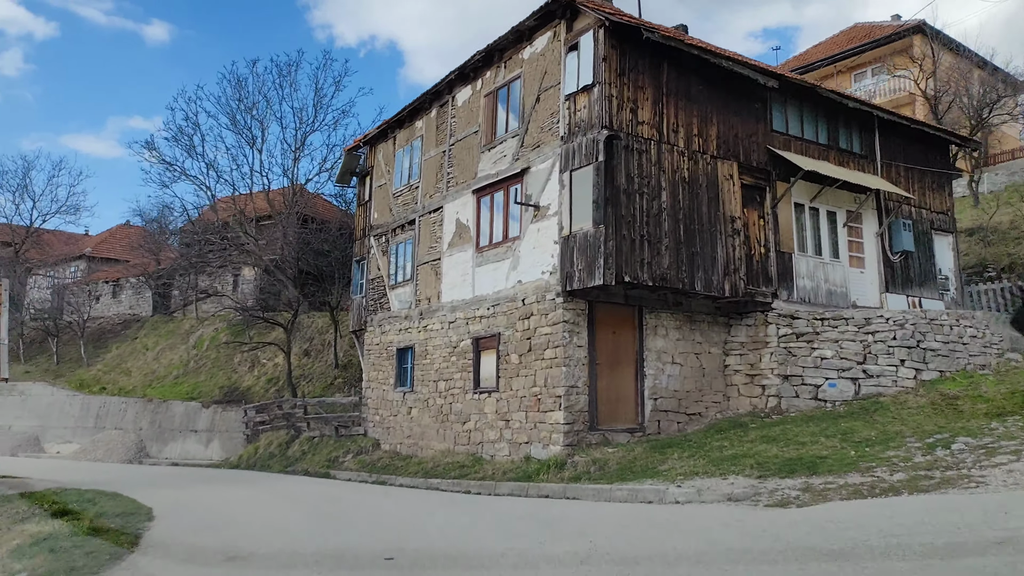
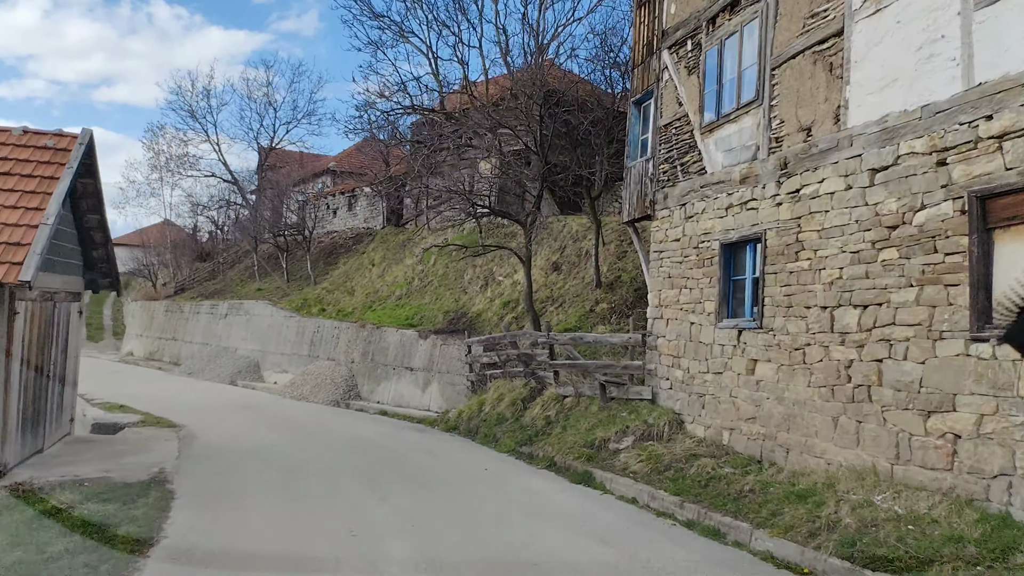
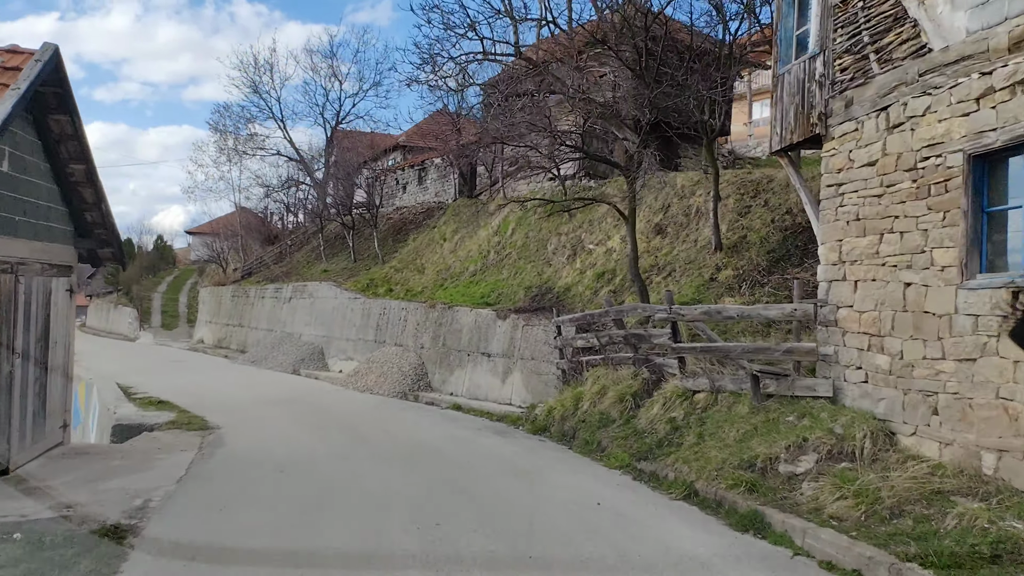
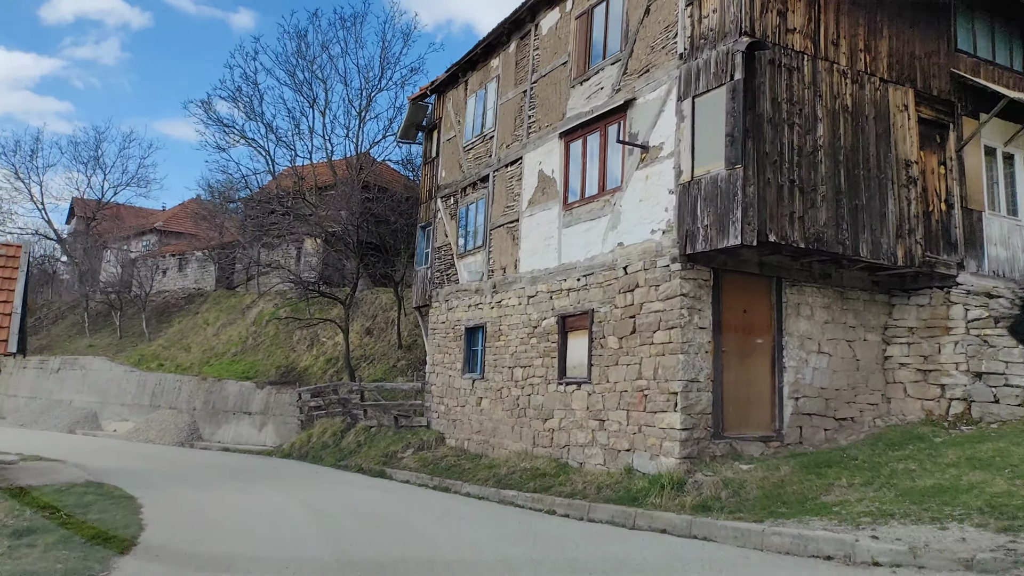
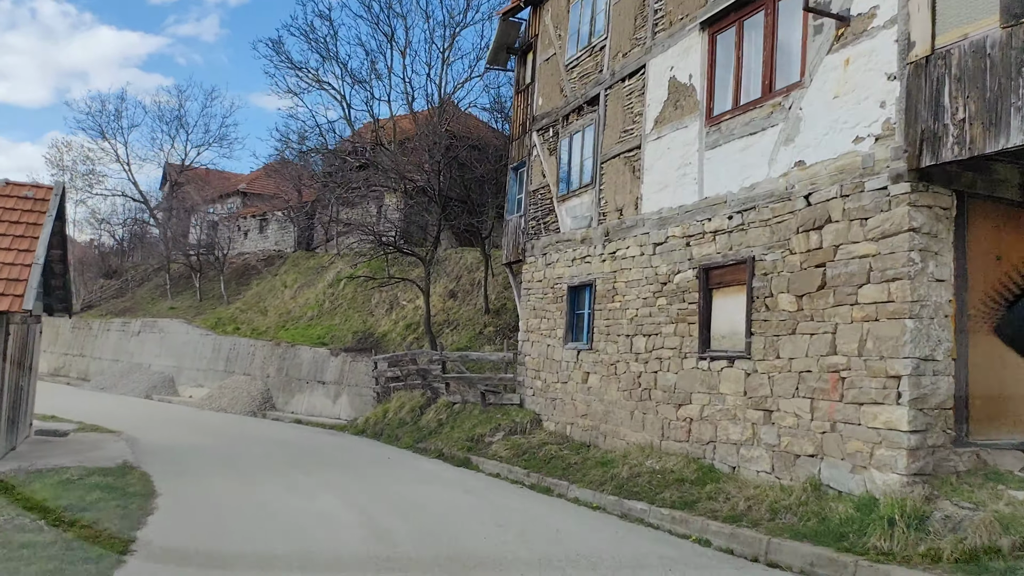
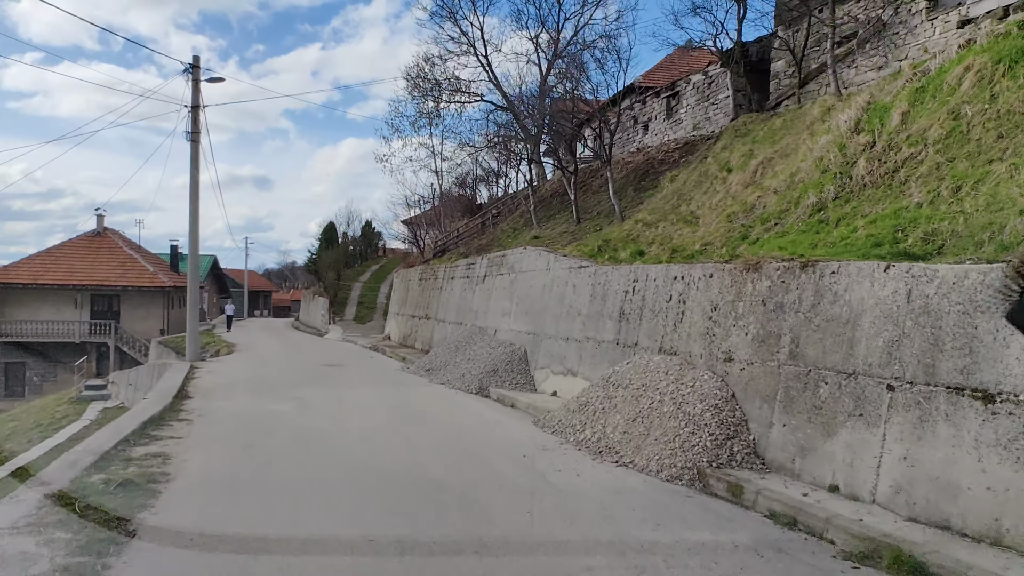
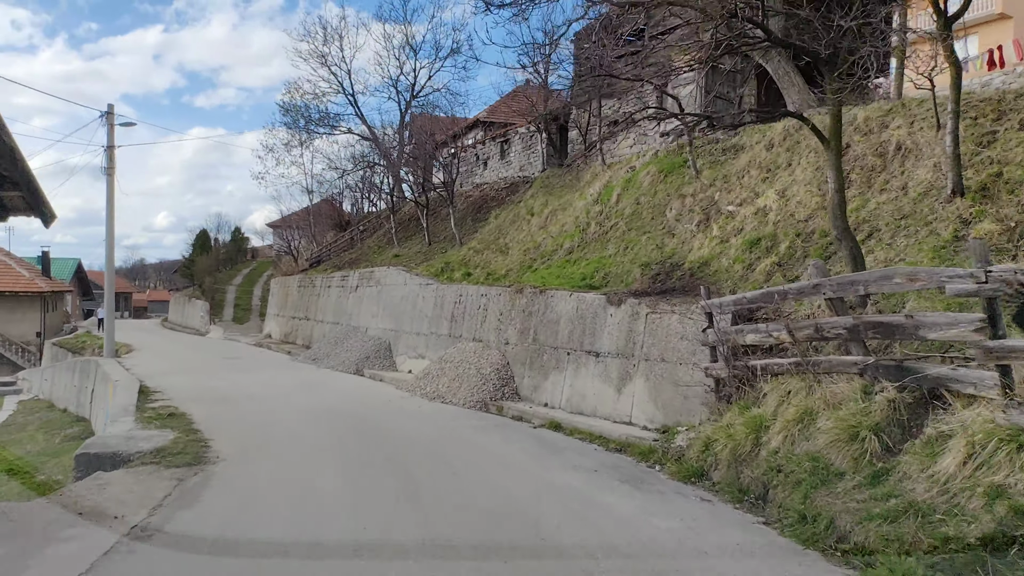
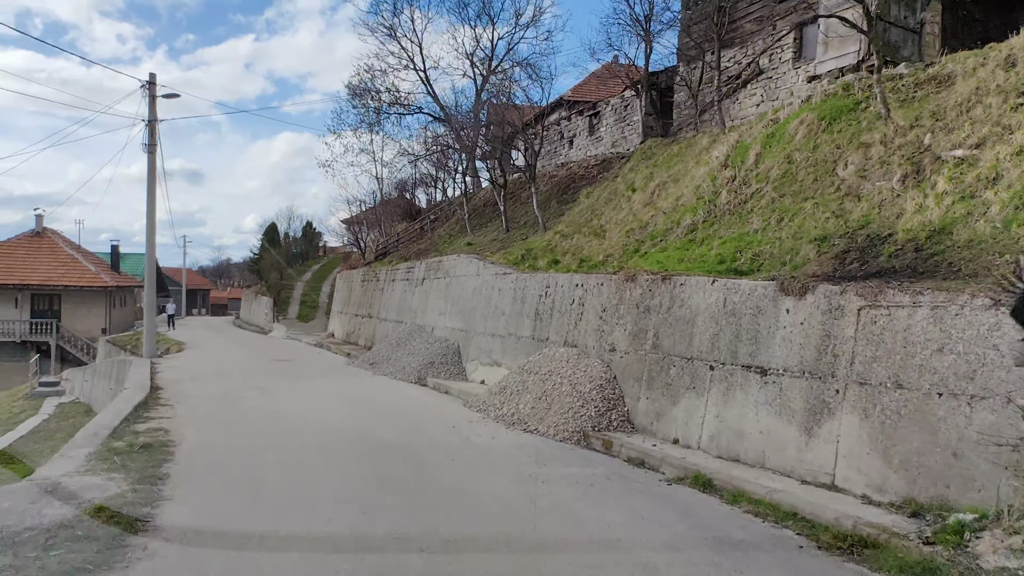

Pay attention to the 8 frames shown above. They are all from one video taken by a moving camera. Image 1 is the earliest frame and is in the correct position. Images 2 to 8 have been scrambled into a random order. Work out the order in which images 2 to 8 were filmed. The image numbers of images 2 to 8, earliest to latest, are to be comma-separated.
4, 5, 2, 3, 7, 8, 6
